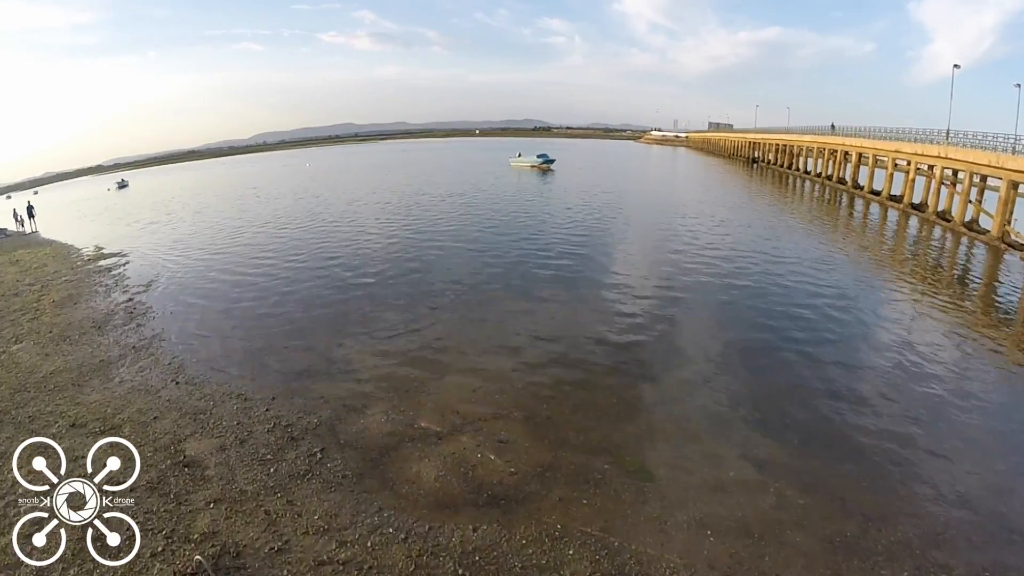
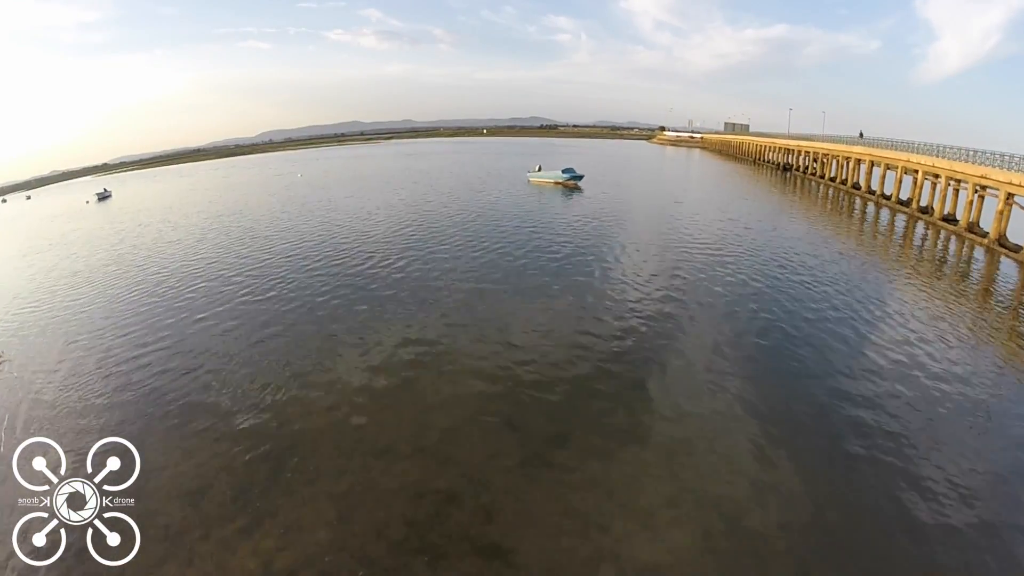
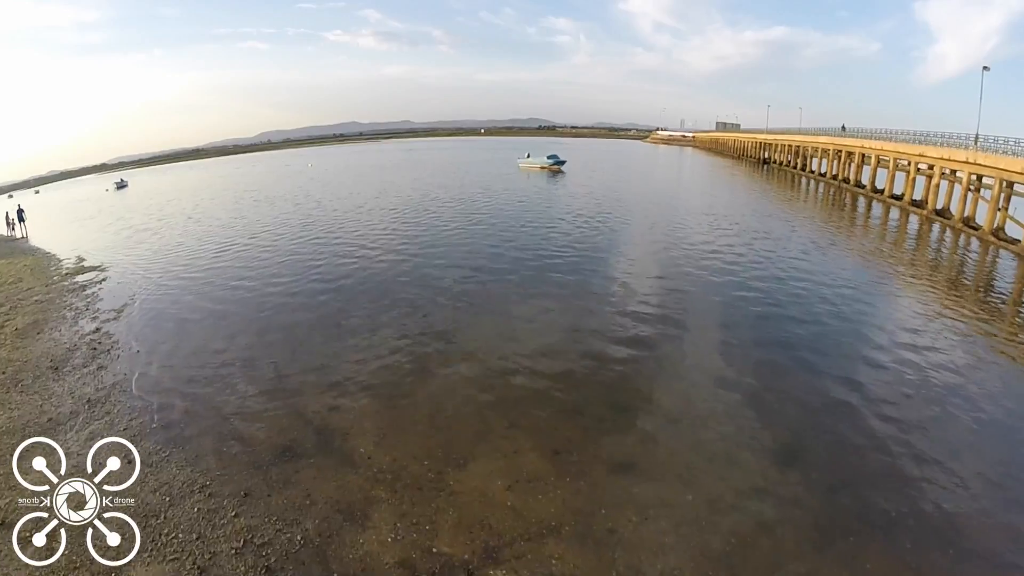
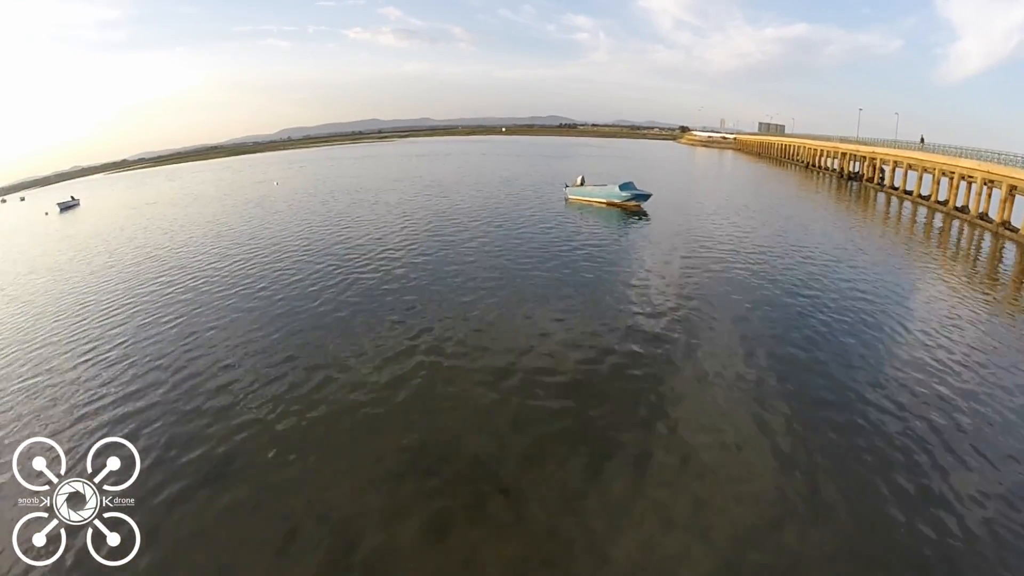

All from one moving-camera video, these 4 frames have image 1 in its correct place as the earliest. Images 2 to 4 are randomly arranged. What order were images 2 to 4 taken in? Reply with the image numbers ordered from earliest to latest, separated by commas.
3, 2, 4
